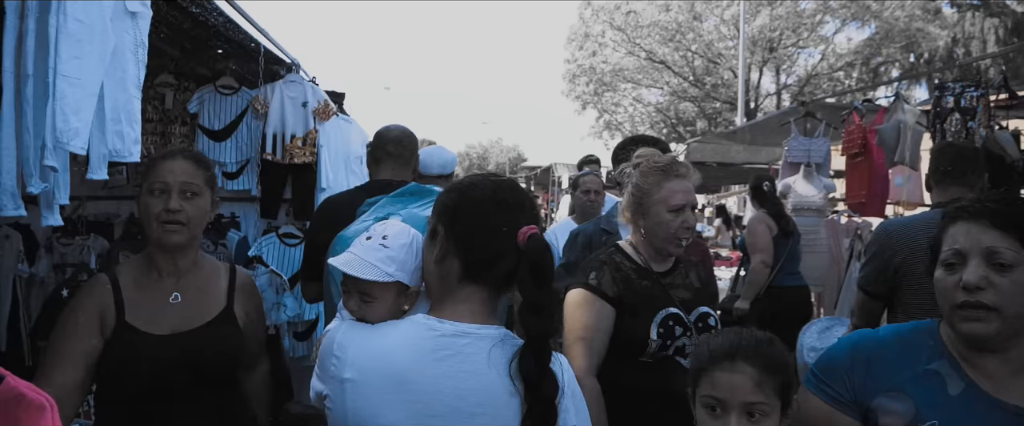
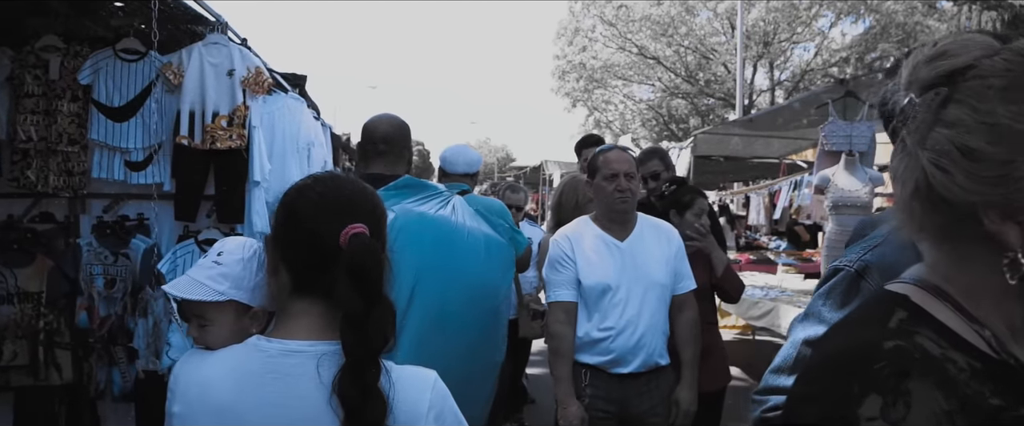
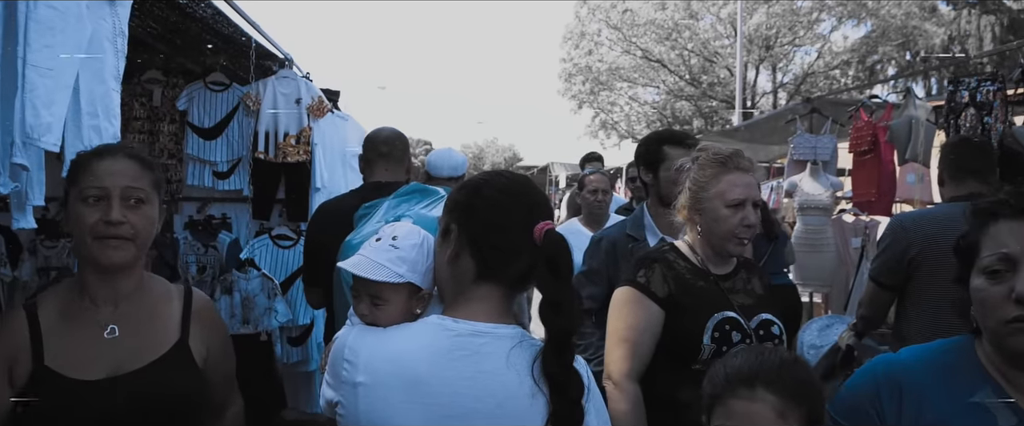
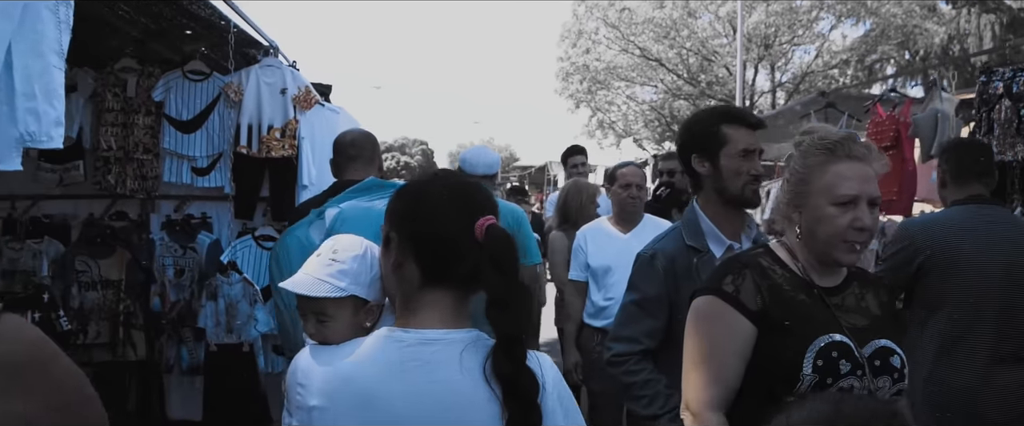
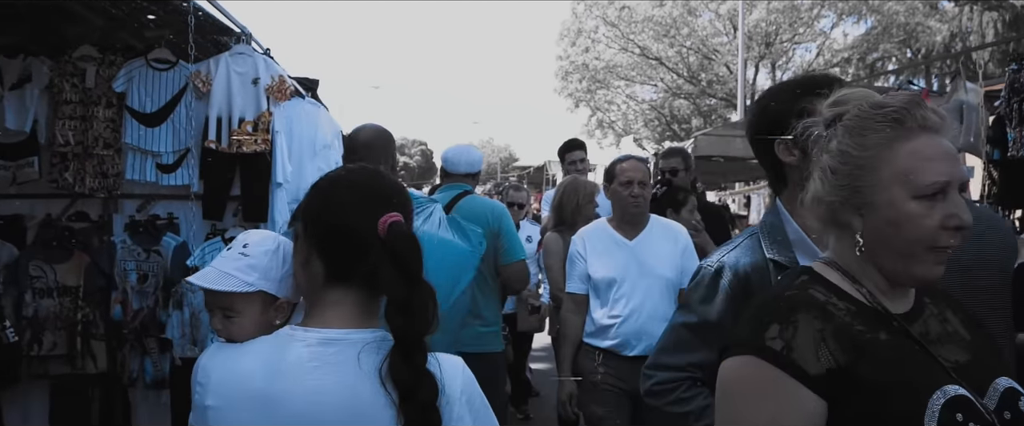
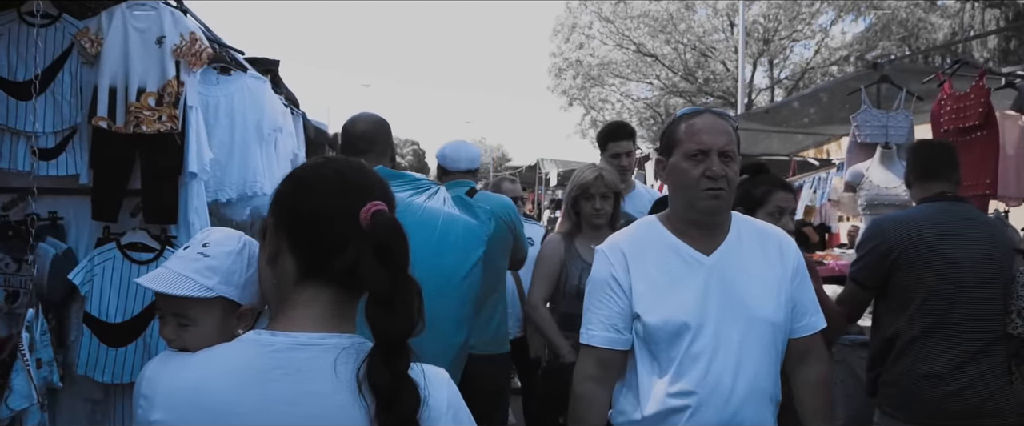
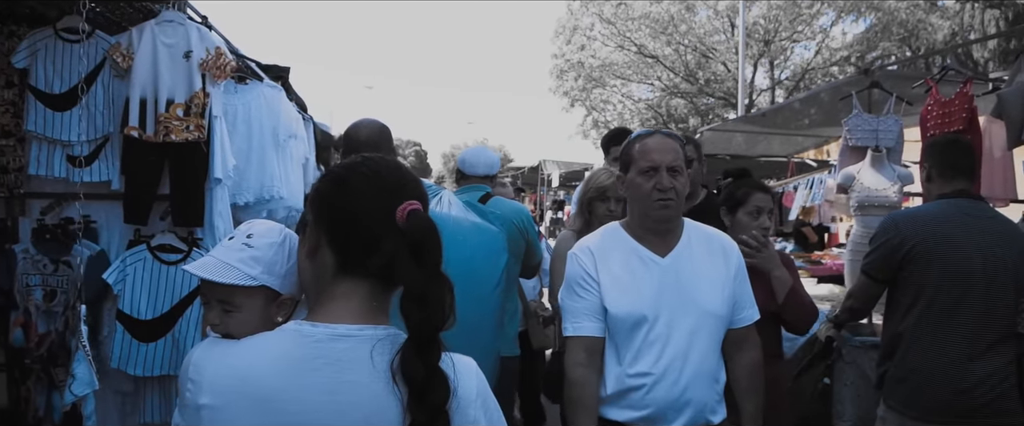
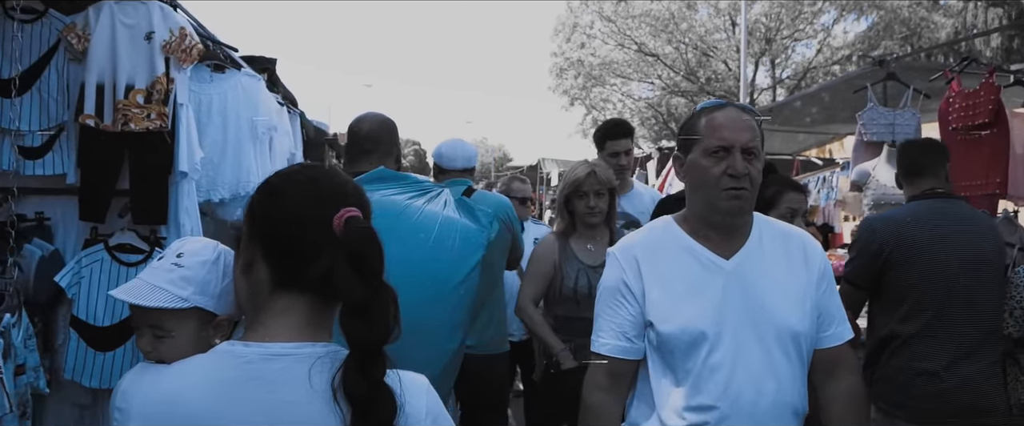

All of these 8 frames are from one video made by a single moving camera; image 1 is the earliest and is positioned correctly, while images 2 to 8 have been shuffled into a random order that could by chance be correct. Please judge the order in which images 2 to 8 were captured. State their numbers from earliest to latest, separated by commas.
3, 4, 5, 2, 7, 6, 8
